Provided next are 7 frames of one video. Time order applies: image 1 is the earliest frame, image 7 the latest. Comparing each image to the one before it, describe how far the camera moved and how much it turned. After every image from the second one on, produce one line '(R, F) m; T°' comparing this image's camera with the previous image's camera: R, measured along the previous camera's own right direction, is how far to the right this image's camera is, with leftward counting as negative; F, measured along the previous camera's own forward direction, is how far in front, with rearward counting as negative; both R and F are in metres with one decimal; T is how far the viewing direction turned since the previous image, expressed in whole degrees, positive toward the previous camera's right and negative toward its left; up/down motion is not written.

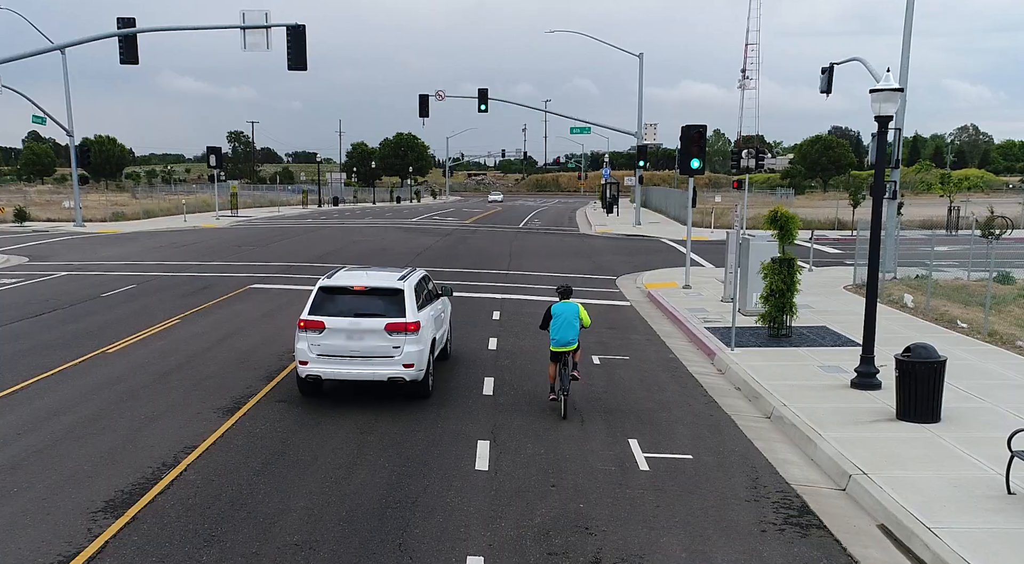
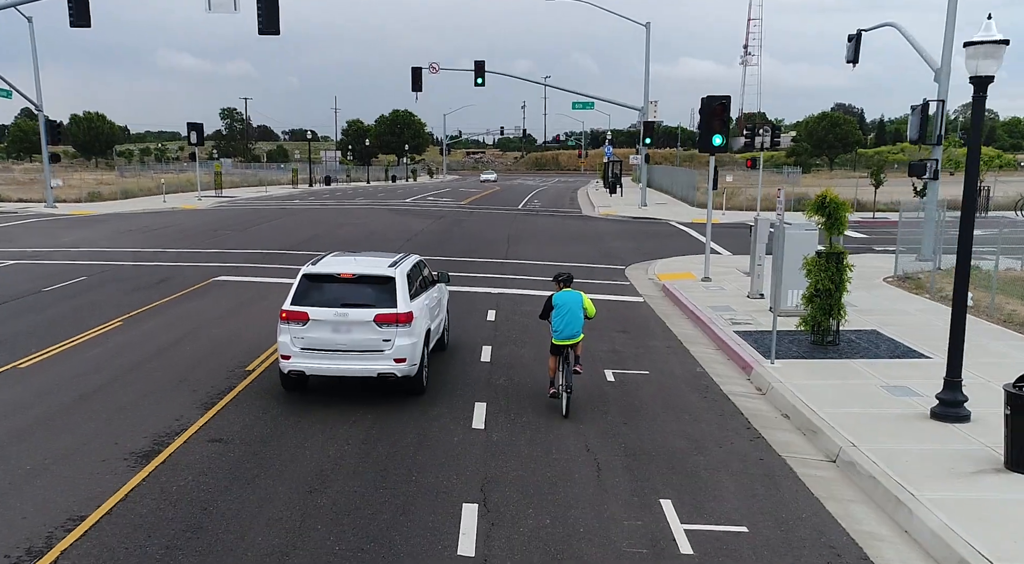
(0.0, +2.2) m; 0°
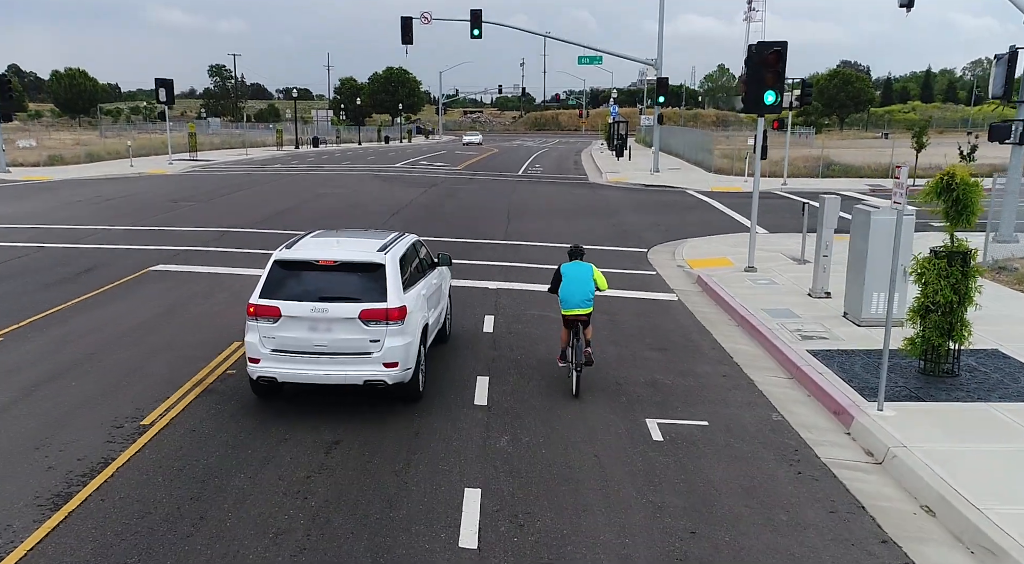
(-0.1, +3.2) m; 0°
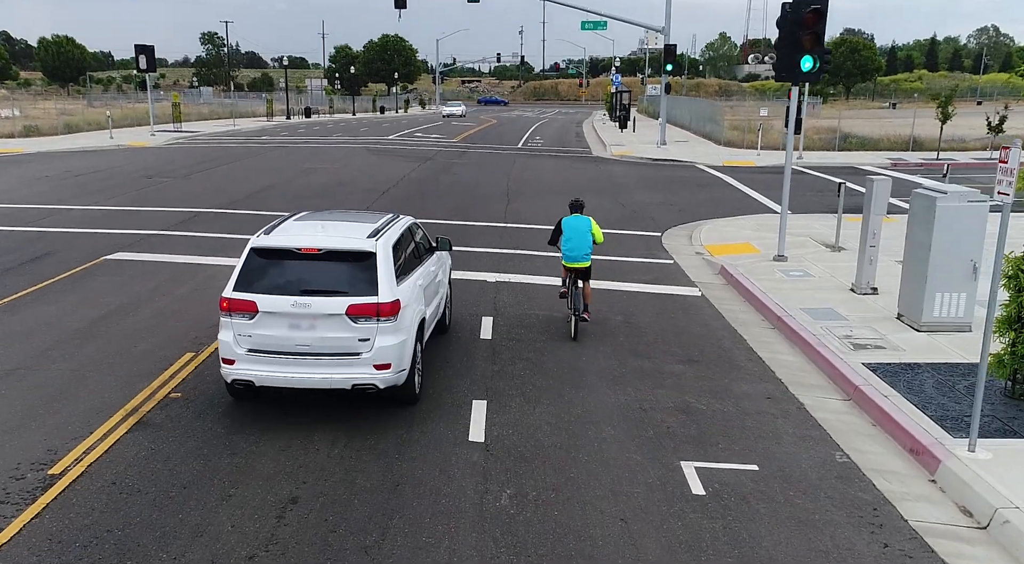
(0.0, +1.6) m; 0°
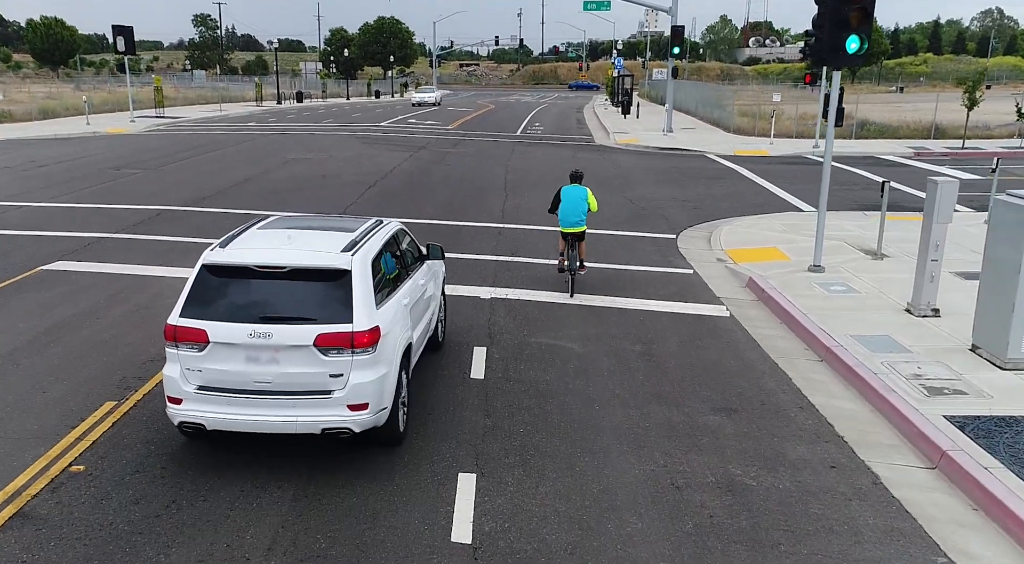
(0.0, +1.7) m; 0°
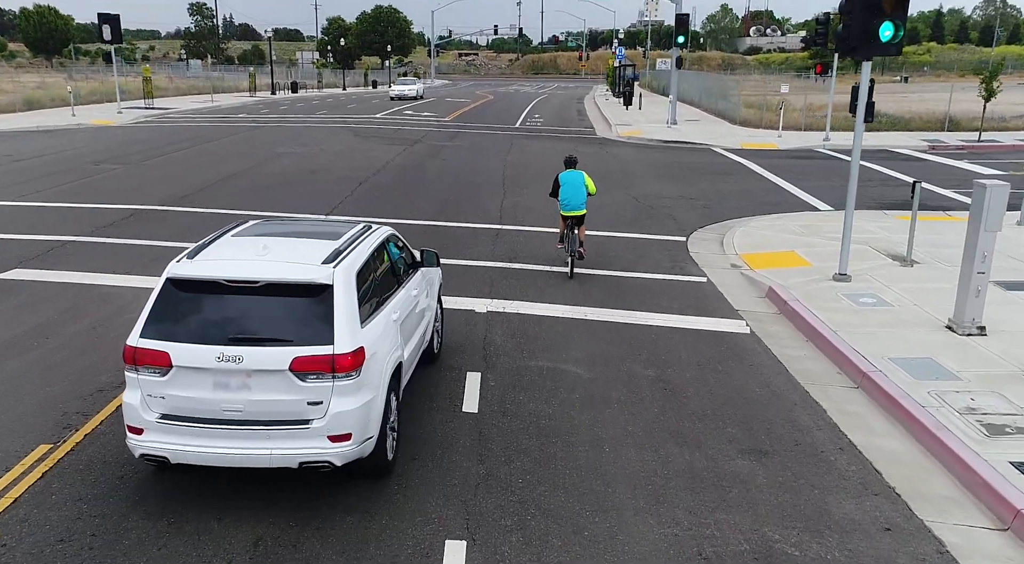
(0.0, +1.0) m; 0°
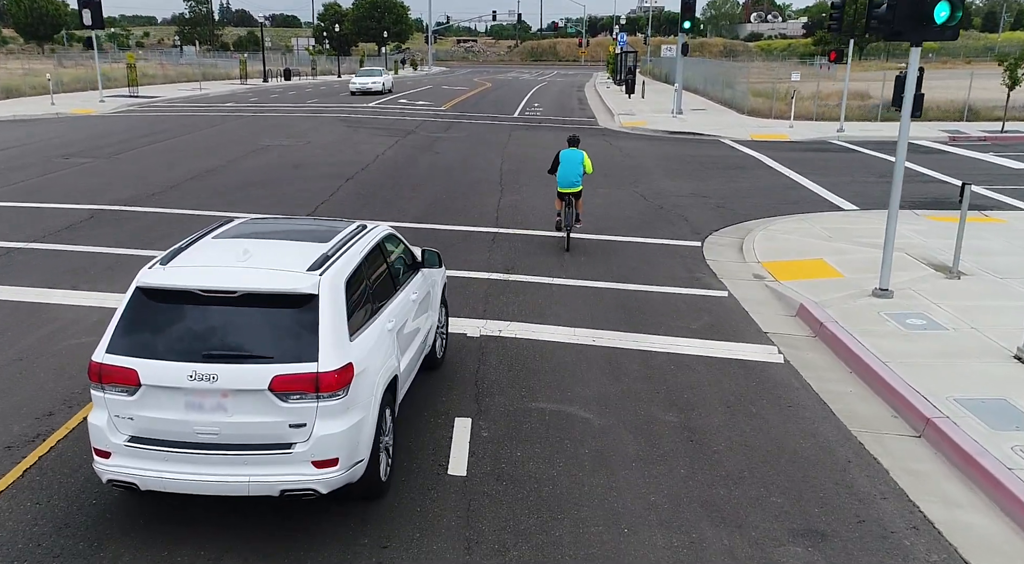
(0.0, +1.3) m; 0°
